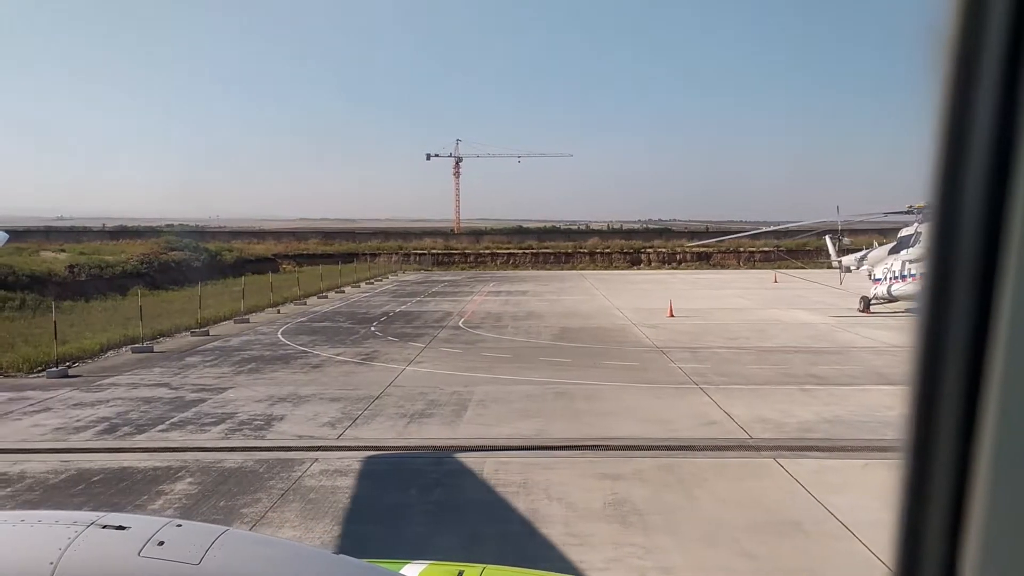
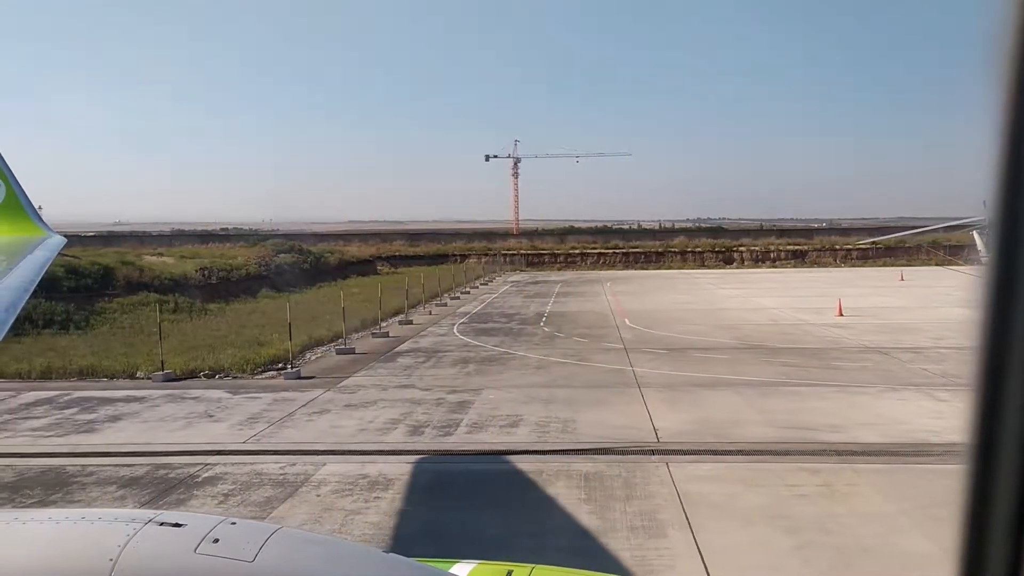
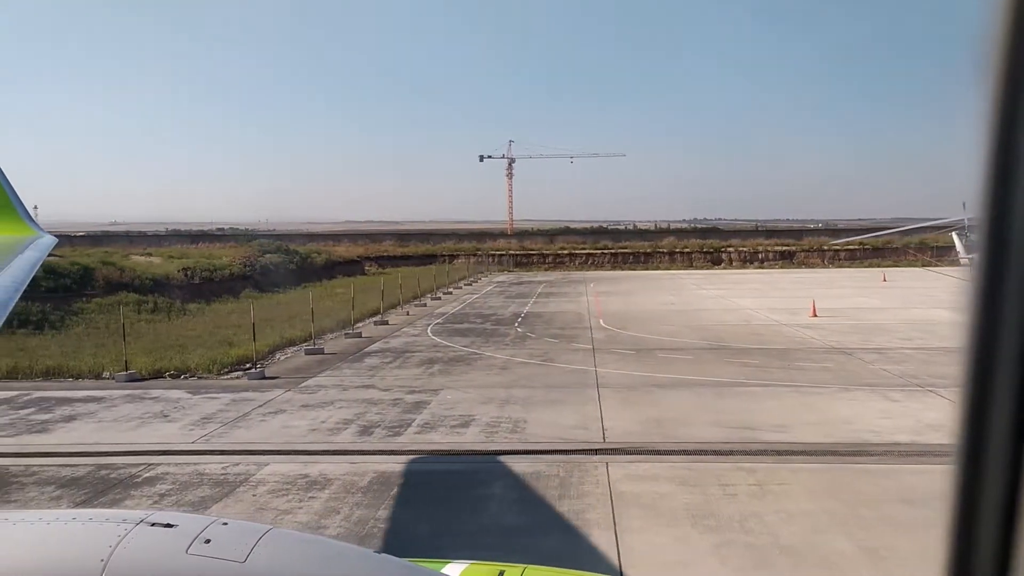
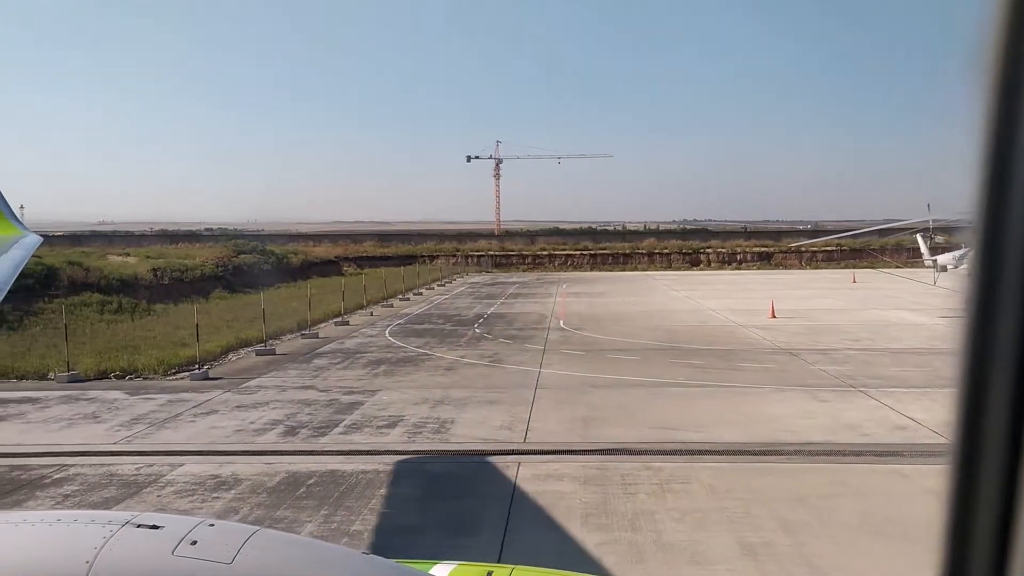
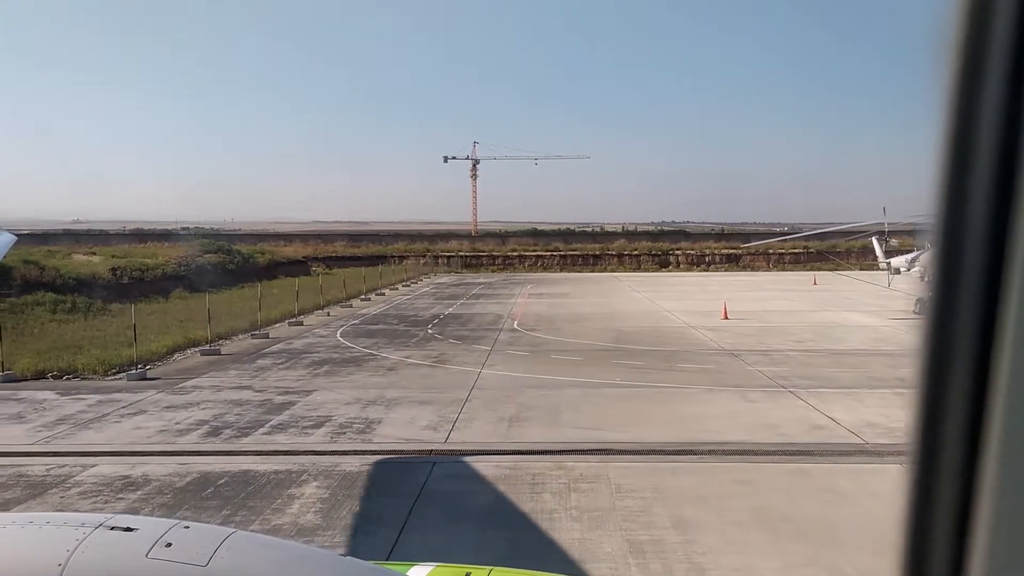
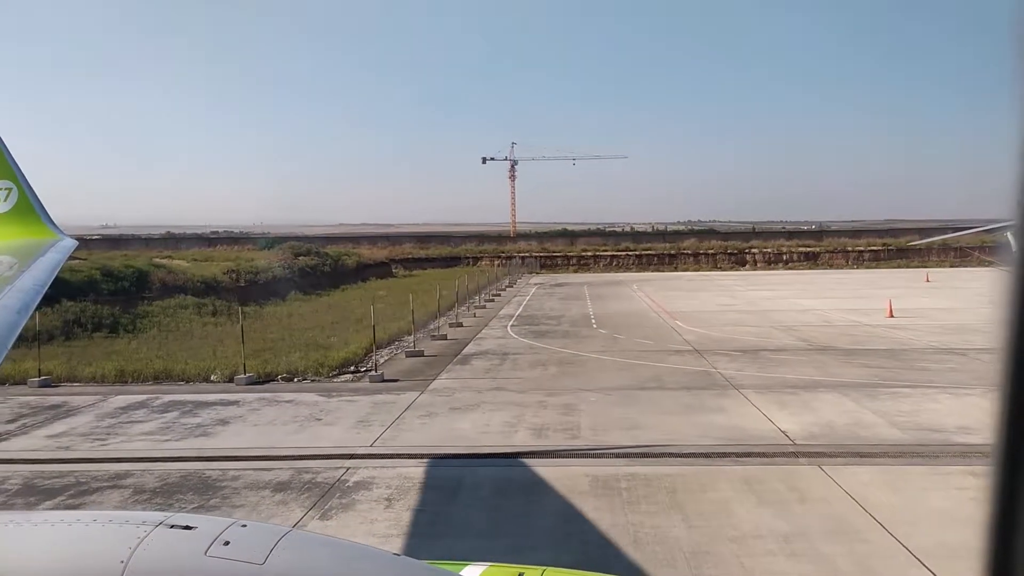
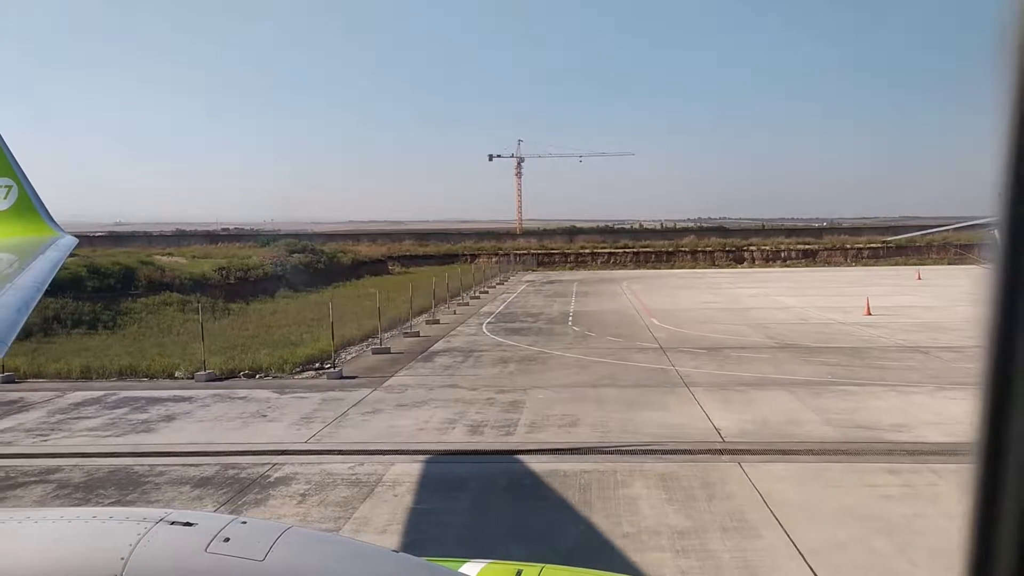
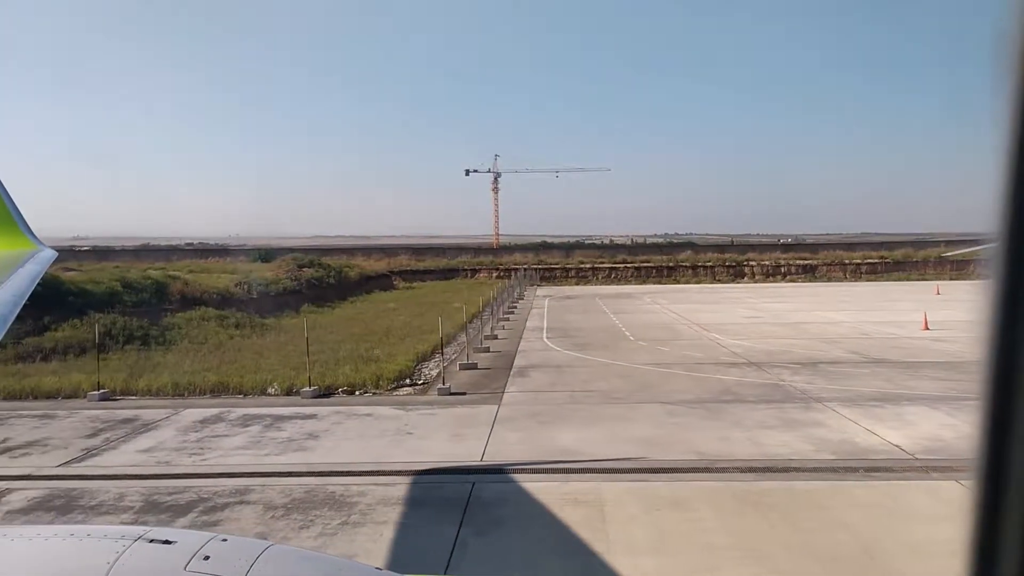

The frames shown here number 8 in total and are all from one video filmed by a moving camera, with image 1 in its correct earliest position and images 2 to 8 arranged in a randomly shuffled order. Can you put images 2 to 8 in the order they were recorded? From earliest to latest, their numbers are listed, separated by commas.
5, 4, 3, 2, 7, 6, 8
